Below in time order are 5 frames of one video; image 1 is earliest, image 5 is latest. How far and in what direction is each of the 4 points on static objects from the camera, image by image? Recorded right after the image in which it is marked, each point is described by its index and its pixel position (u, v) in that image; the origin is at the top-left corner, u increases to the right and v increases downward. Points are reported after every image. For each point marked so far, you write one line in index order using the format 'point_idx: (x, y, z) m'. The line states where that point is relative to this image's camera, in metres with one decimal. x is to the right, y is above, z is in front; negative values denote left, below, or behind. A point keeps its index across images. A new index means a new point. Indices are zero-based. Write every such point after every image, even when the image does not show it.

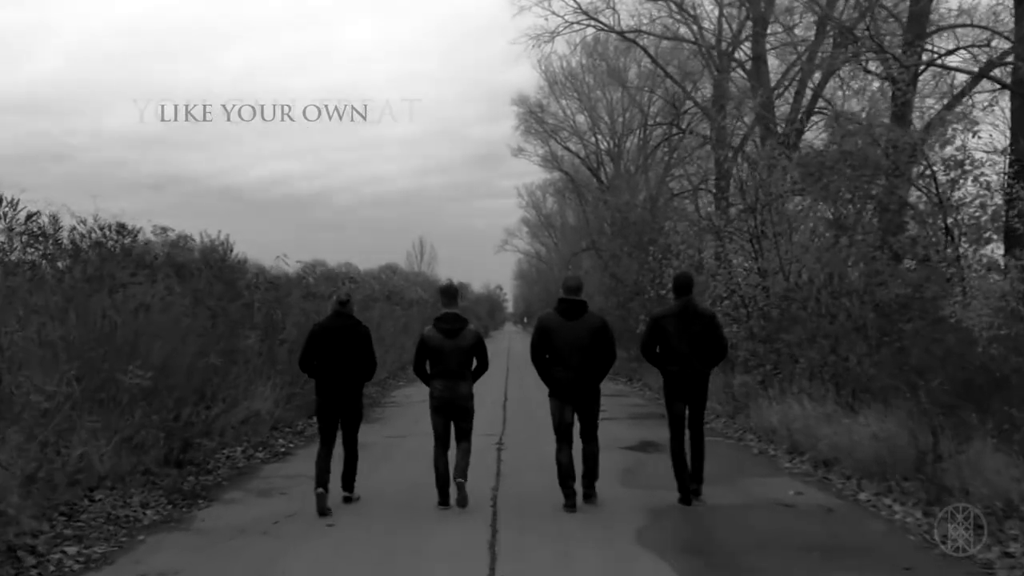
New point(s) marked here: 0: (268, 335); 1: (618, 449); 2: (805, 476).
0: (-3.4, -0.6, +13.3) m
1: (+1.2, -1.9, +11.3) m
2: (+2.6, -1.7, +8.7) m
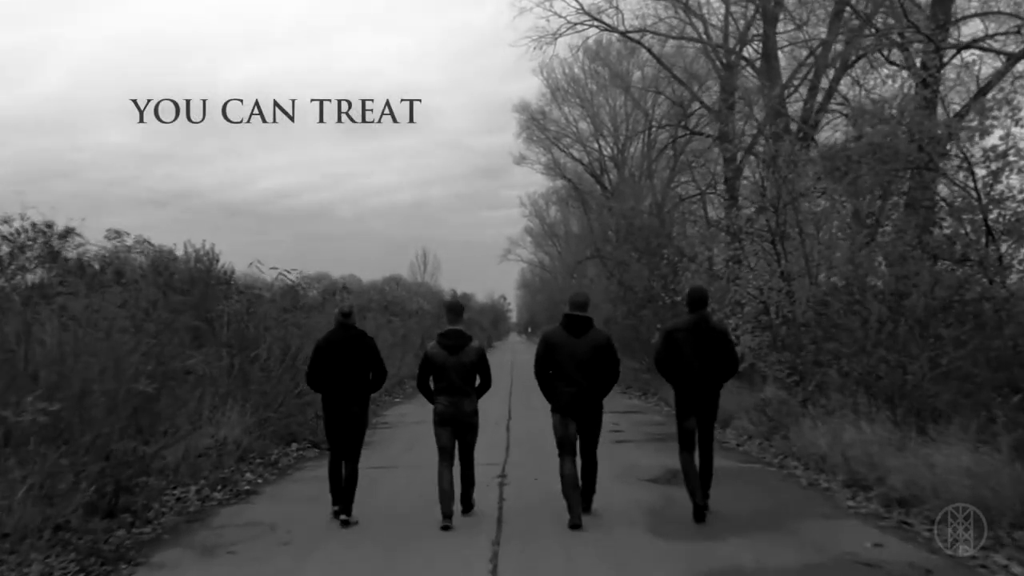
0: (-3.3, -0.8, +11.7) m
1: (+1.3, -1.9, +9.6) m
2: (+2.7, -1.7, +7.1) m
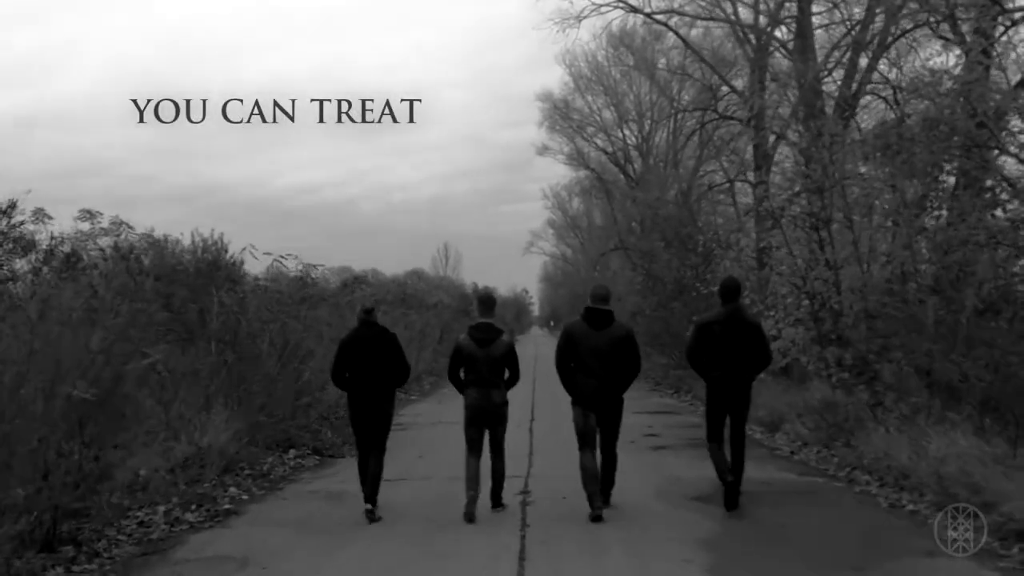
0: (-3.1, -0.6, +10.4) m
1: (+1.5, -1.8, +8.3) m
2: (+2.8, -1.6, +5.7) m
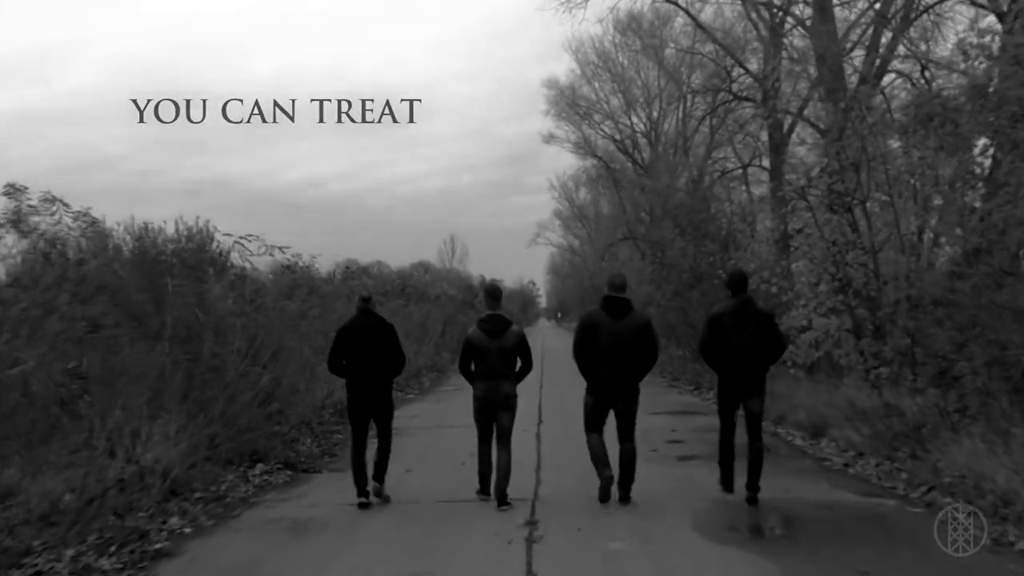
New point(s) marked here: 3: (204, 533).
0: (-3.1, -0.5, +8.9) m
1: (+1.5, -1.7, +6.7) m
2: (+2.8, -1.5, +4.1) m
3: (-2.1, -1.7, +6.9) m
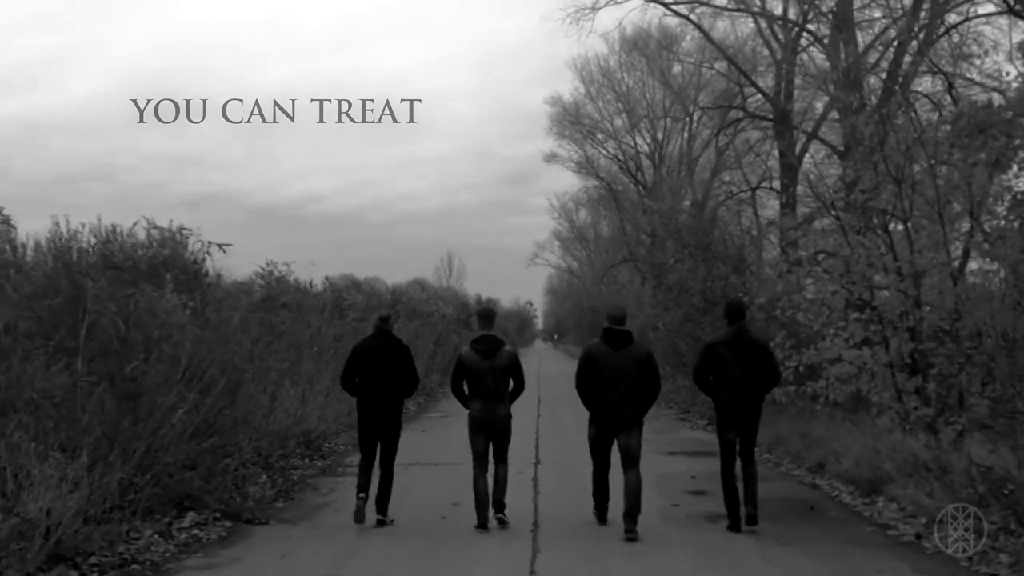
0: (-3.1, -0.6, +7.1) m
1: (+1.4, -1.8, +4.9) m
2: (+2.8, -1.6, +2.4) m
3: (-2.2, -1.7, +5.1) m
